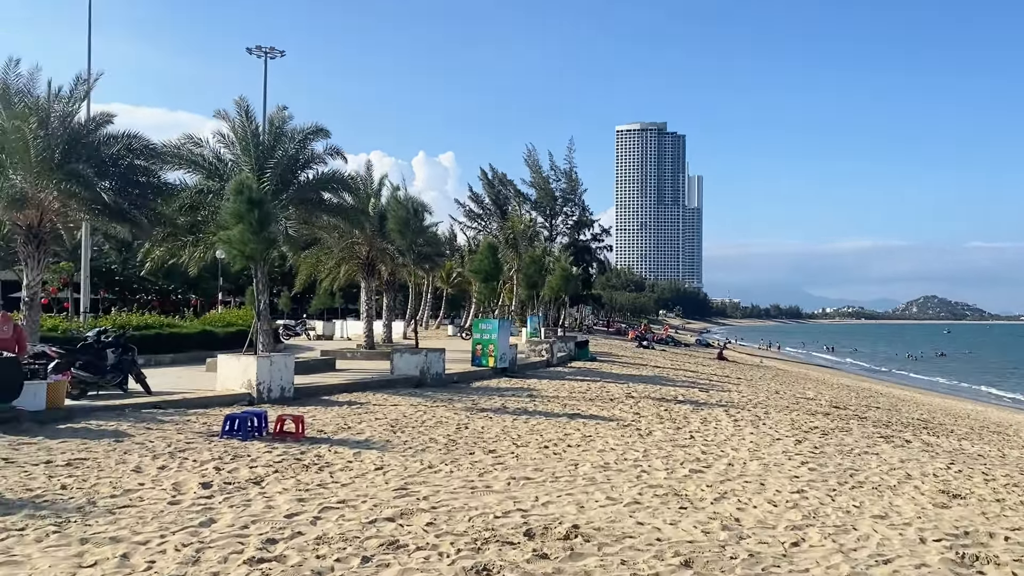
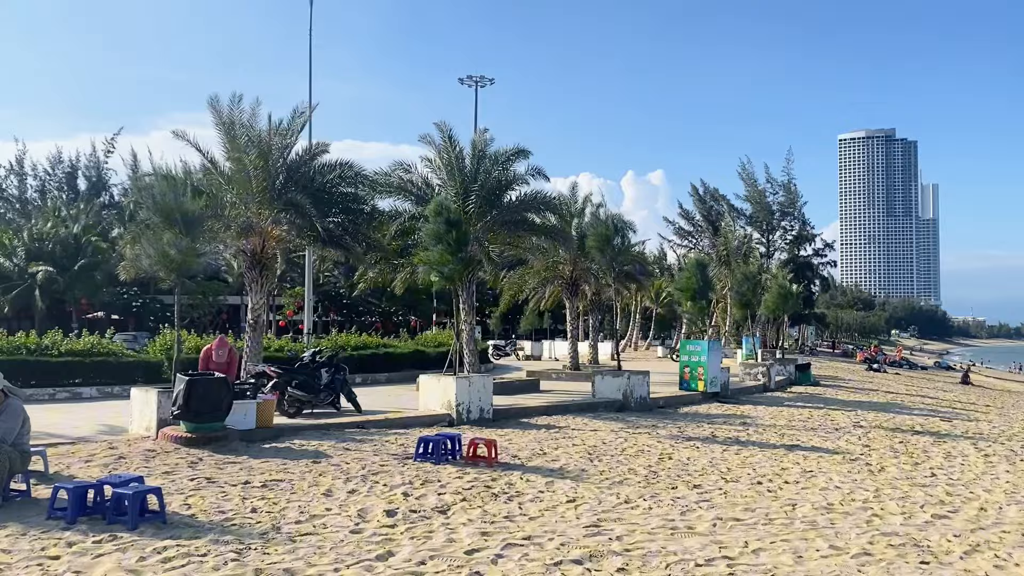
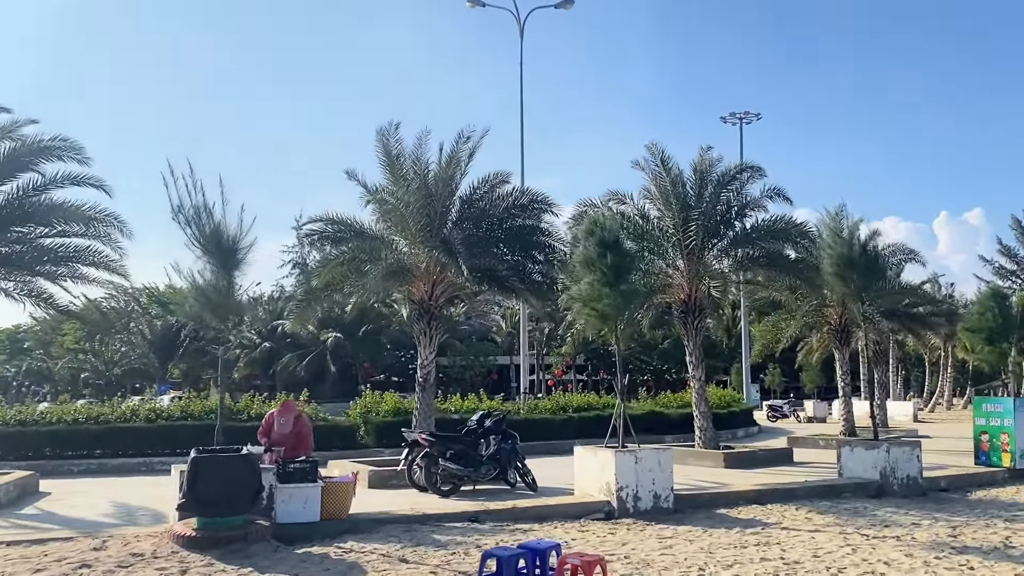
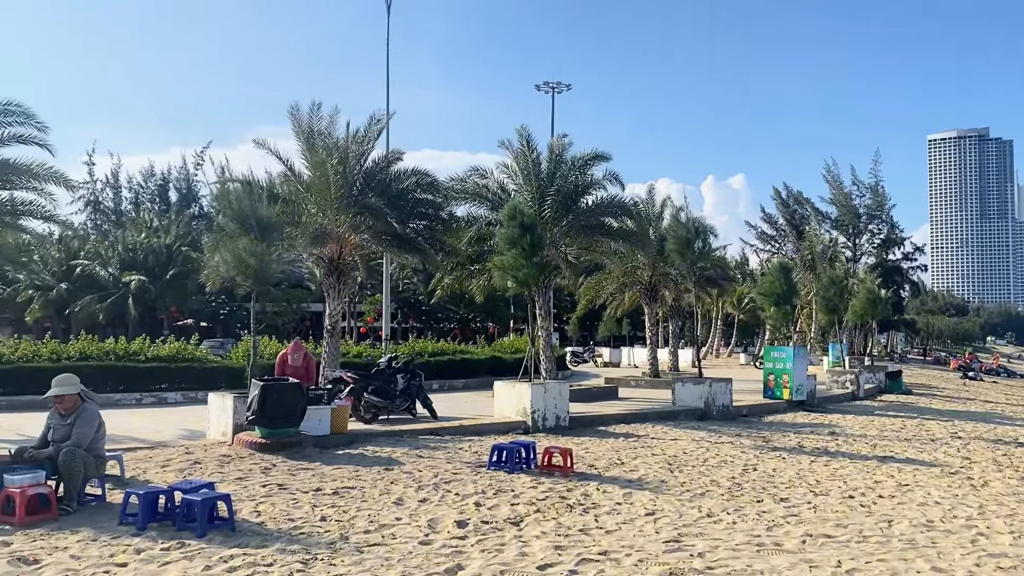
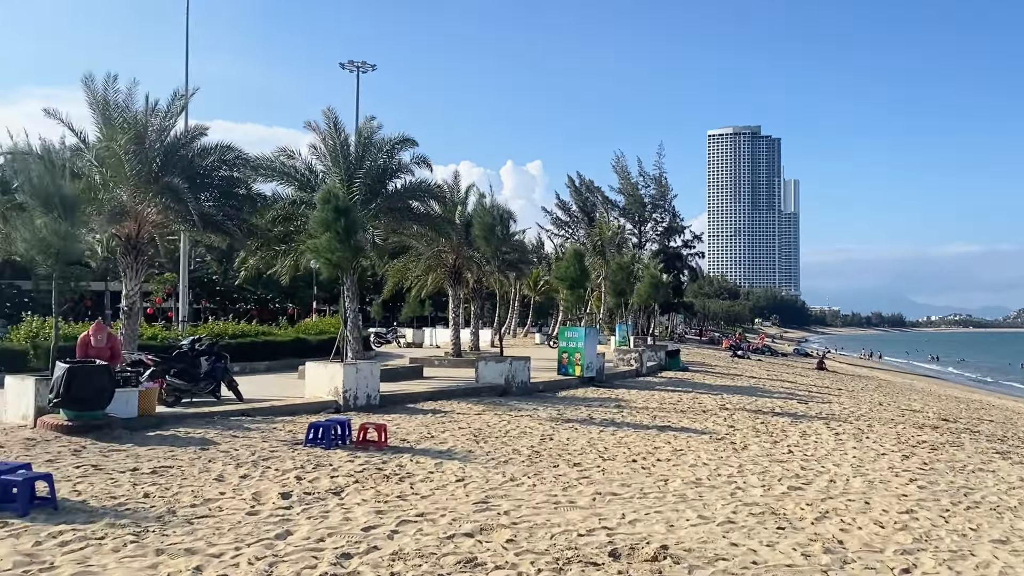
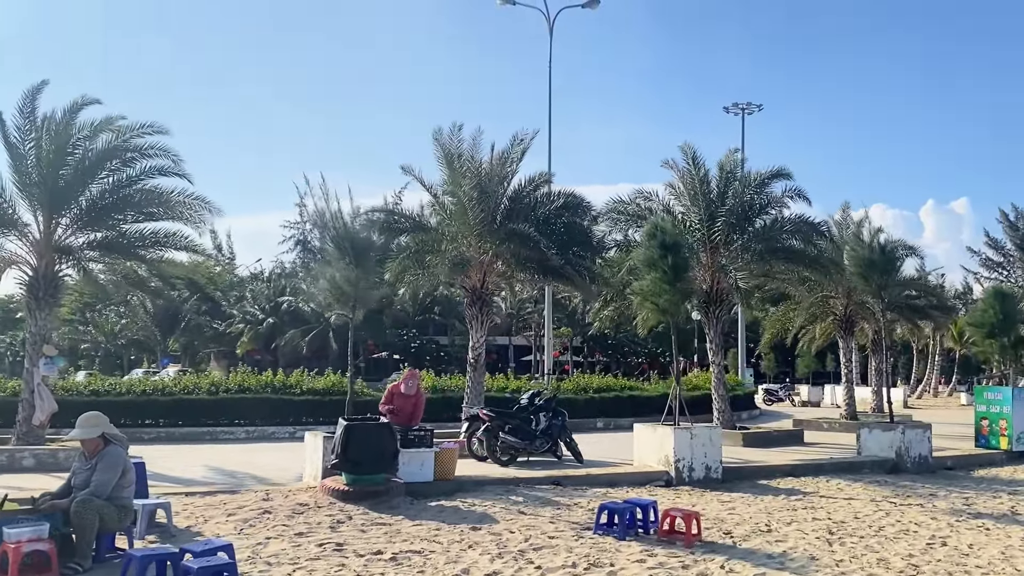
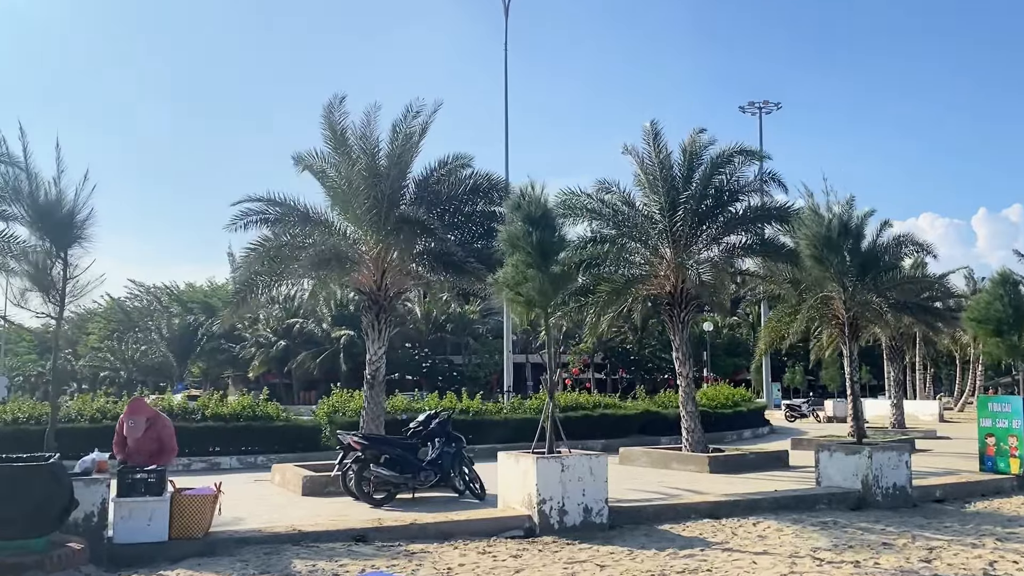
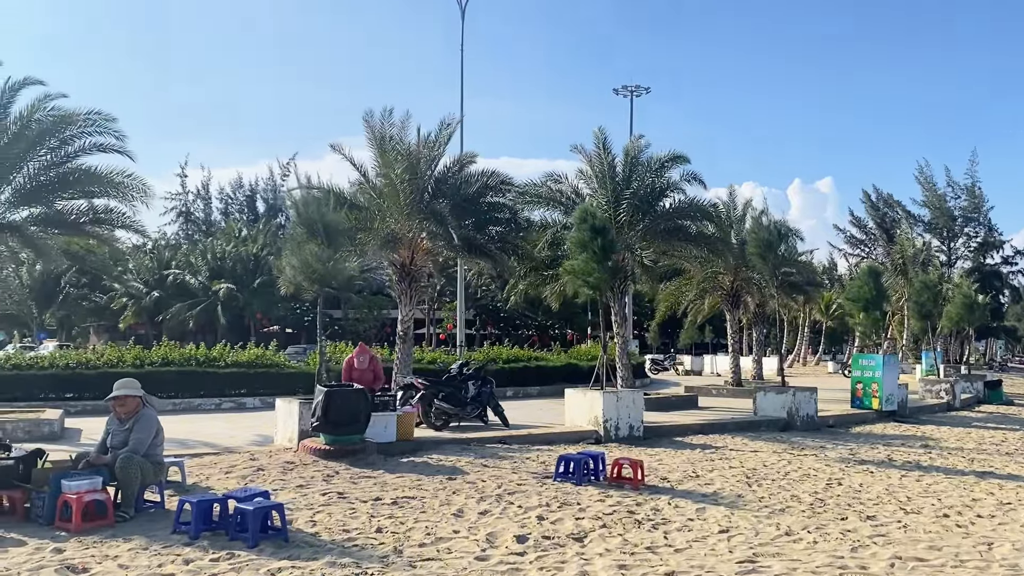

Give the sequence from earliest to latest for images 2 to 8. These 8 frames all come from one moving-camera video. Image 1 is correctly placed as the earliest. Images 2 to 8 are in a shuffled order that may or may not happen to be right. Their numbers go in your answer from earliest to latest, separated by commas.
5, 2, 4, 8, 6, 3, 7
